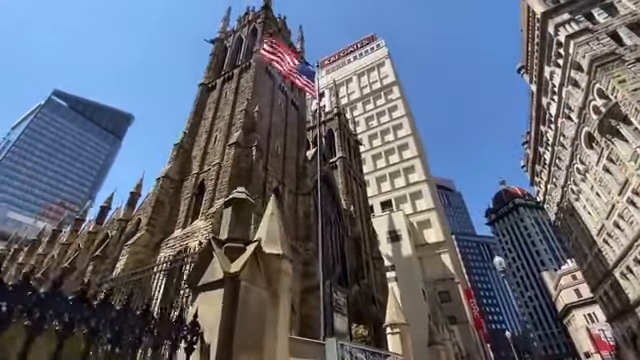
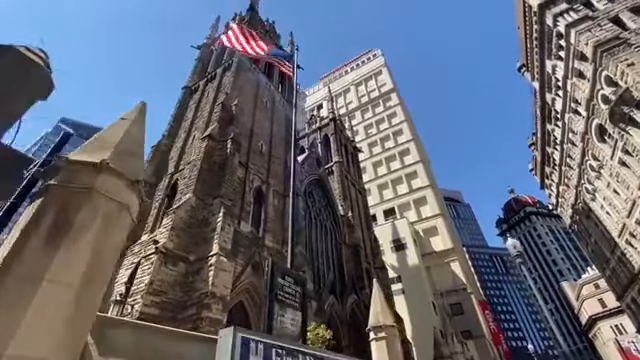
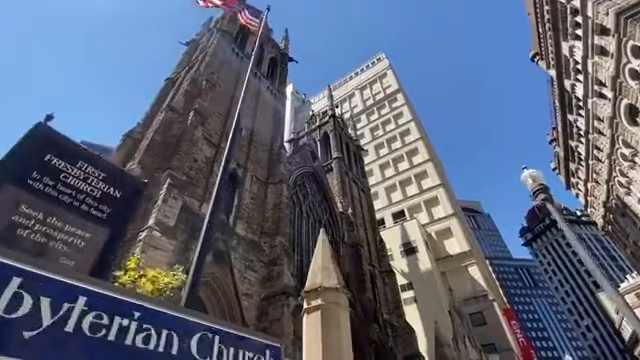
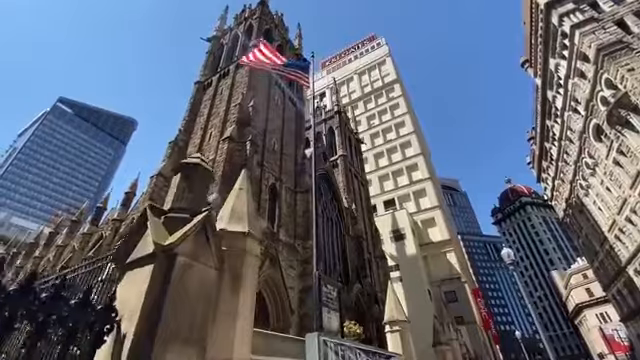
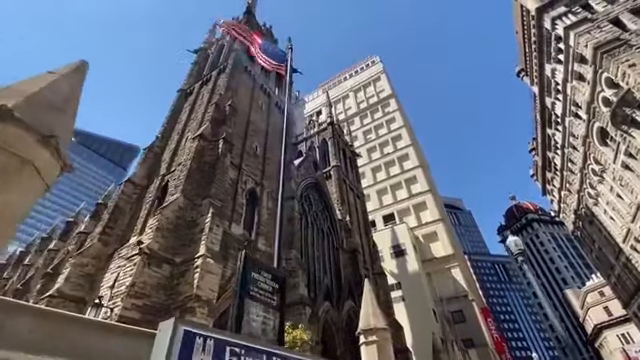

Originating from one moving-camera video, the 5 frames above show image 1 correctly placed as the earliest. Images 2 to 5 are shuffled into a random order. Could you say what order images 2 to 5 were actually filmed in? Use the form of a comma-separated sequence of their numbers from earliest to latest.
4, 2, 5, 3
